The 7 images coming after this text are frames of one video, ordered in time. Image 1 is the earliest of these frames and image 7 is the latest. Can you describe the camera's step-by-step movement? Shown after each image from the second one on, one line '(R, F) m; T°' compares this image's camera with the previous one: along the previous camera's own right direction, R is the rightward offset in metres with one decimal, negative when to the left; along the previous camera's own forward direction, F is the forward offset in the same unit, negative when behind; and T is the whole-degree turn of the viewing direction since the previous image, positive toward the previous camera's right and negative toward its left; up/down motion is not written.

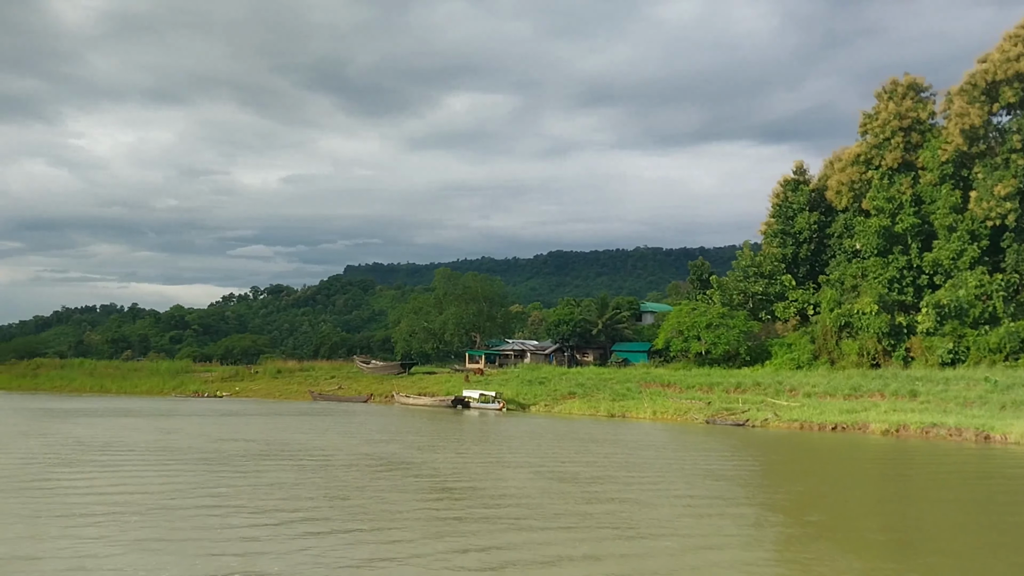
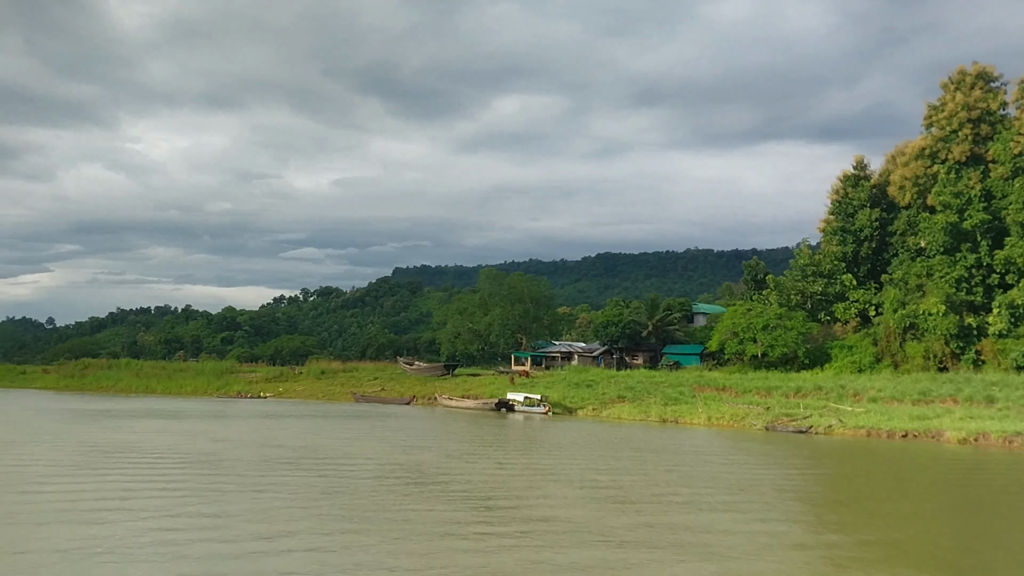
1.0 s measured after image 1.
(0.0, +1.4) m; -3°
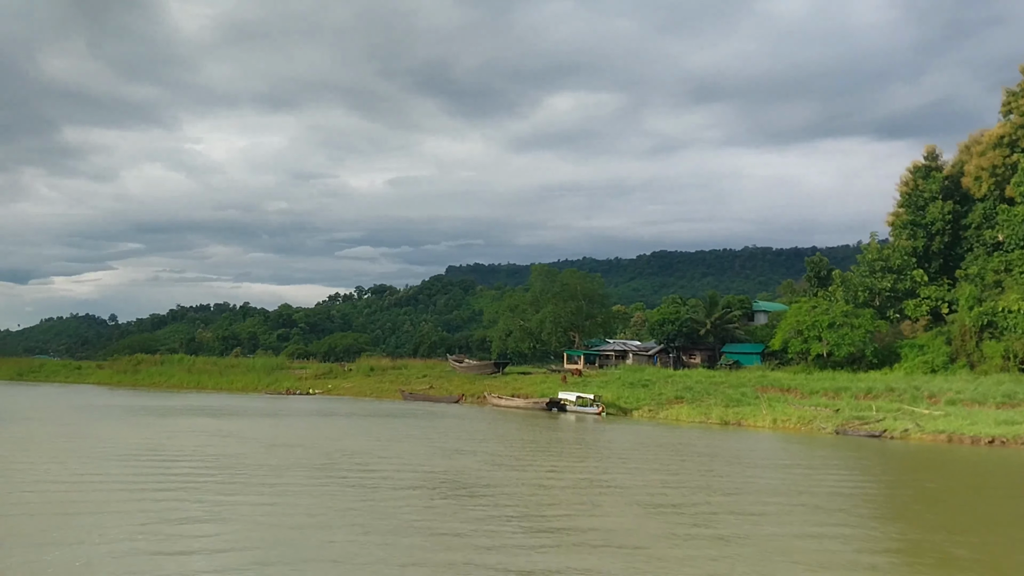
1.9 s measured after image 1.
(0.0, +1.5) m; -3°
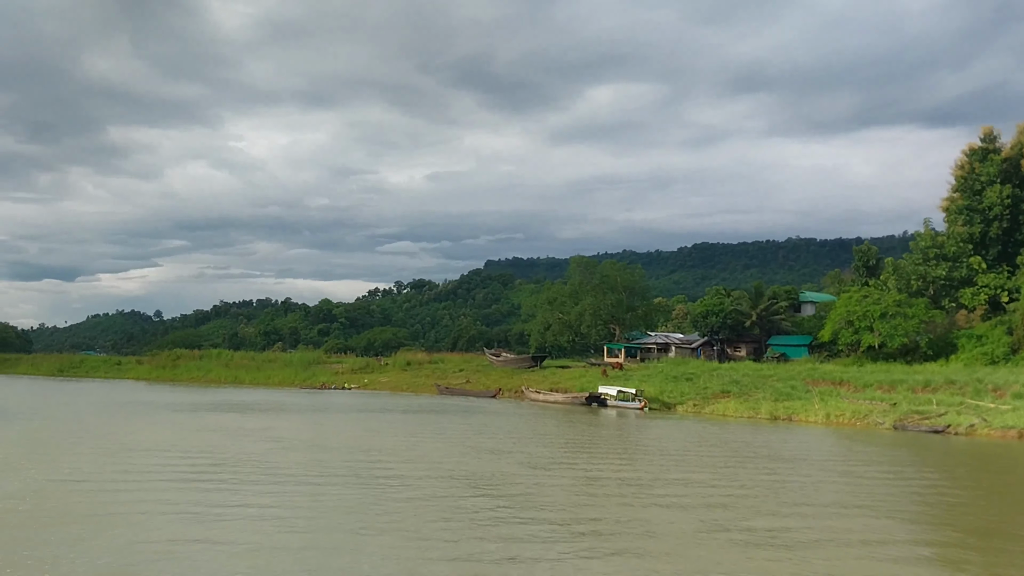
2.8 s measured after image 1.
(+0.1, +1.2) m; -2°
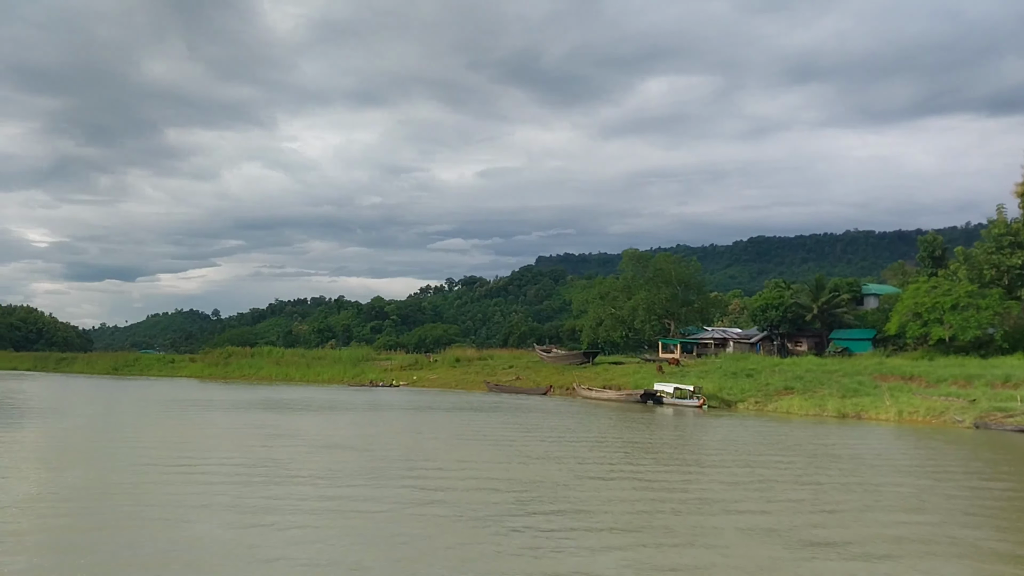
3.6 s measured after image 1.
(0.0, +1.2) m; -3°
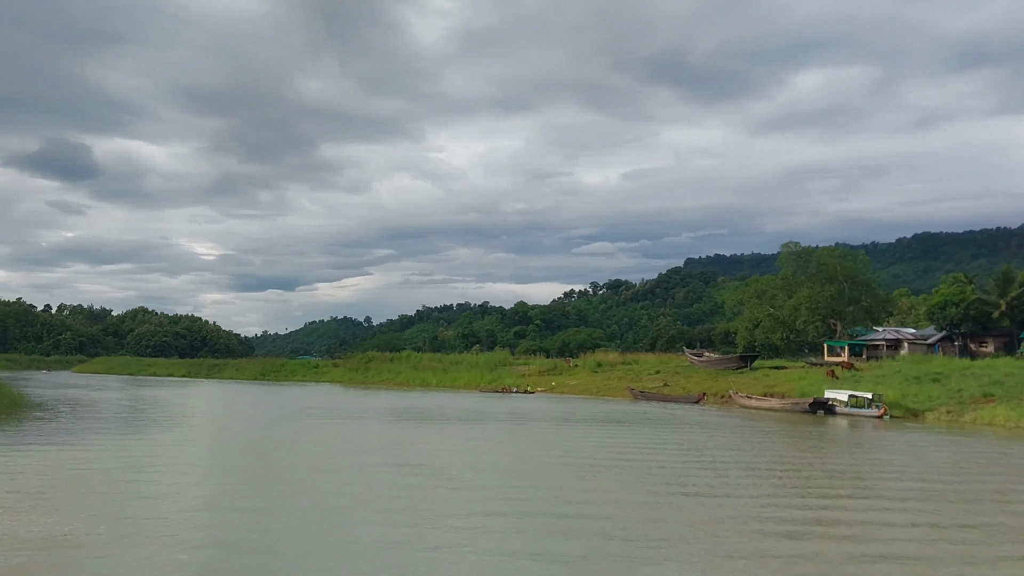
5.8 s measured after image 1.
(0.0, +3.2) m; -8°
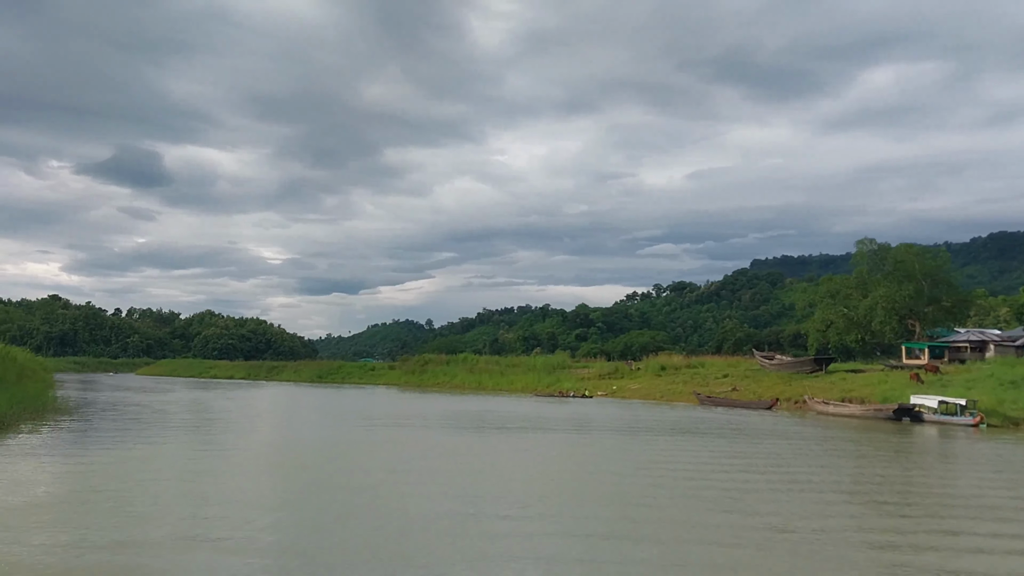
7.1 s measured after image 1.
(+0.1, +1.8) m; -4°
